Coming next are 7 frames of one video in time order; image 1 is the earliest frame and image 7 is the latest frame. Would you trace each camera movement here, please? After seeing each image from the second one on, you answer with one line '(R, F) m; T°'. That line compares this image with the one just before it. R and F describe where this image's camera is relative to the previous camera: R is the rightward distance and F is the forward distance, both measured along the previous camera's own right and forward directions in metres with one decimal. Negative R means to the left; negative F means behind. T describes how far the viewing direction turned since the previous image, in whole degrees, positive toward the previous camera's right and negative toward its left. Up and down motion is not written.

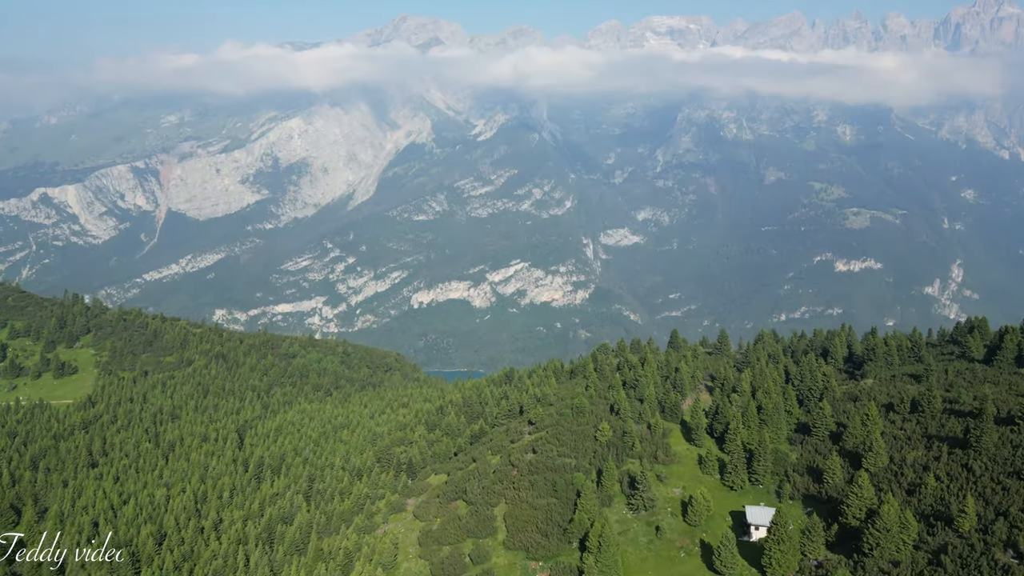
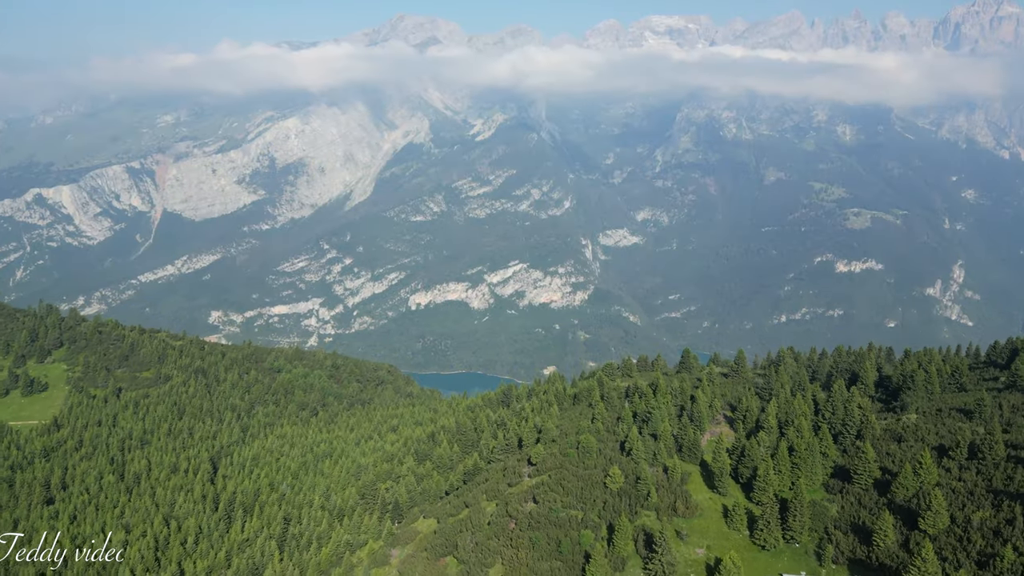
(0.0, +4.6) m; 0°
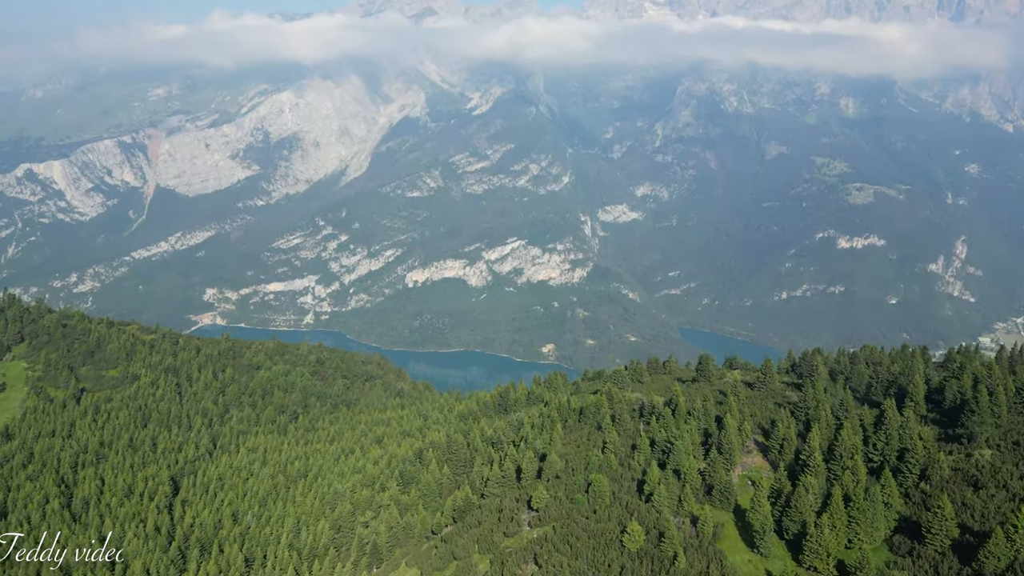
(+0.1, +6.1) m; 0°
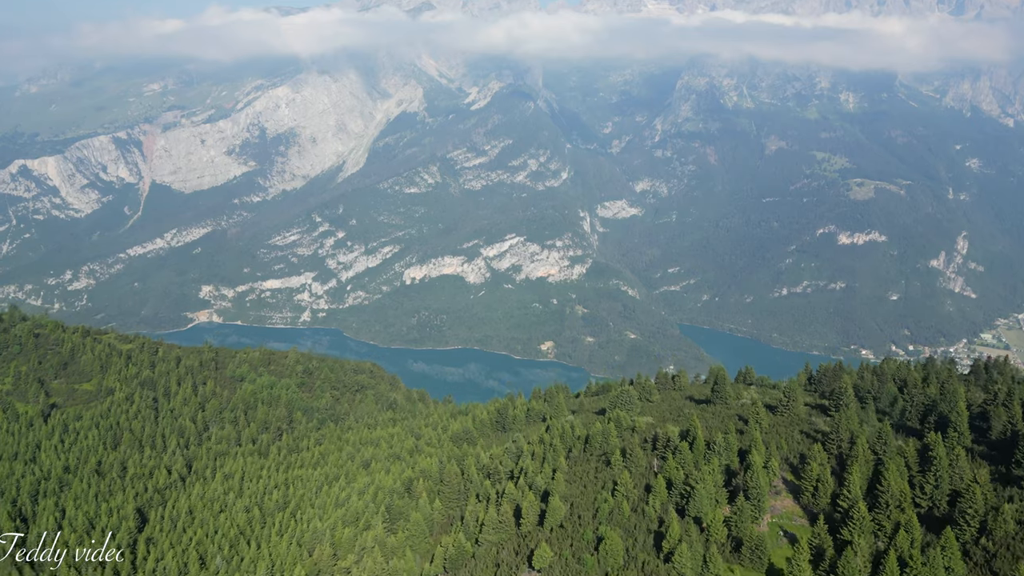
(0.0, +4.0) m; 0°
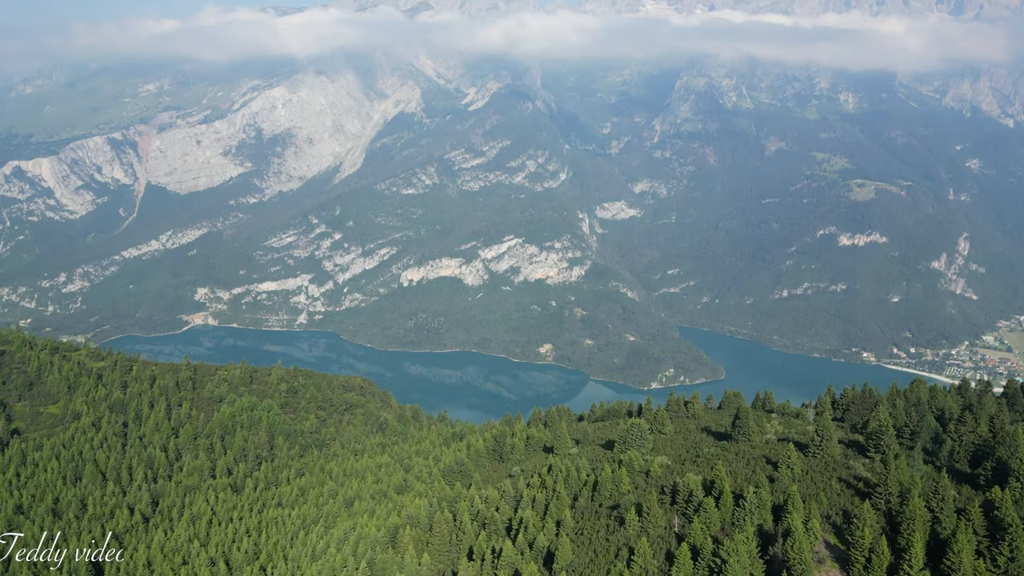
(0.0, +4.5) m; 0°
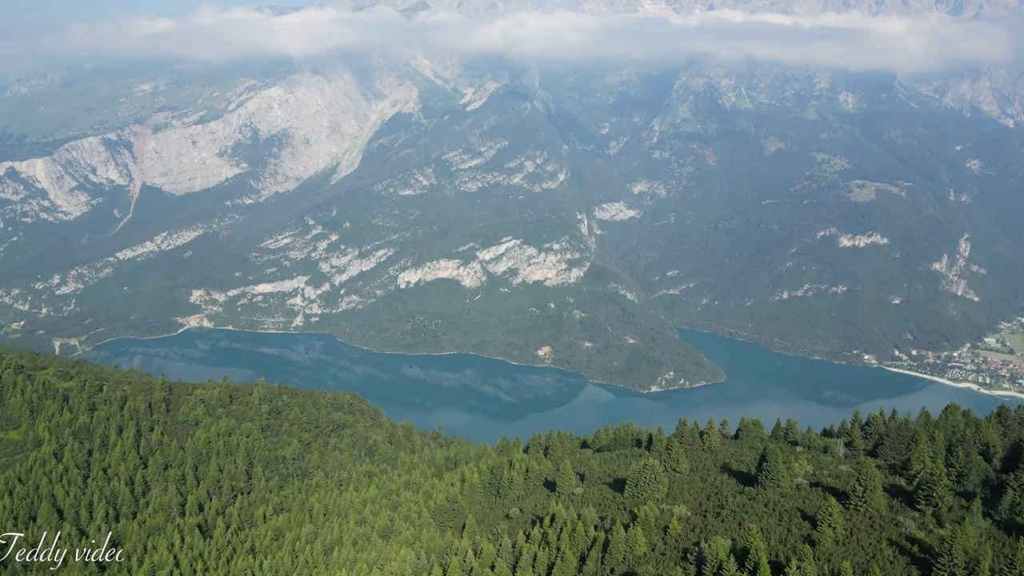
(0.0, +4.5) m; 0°
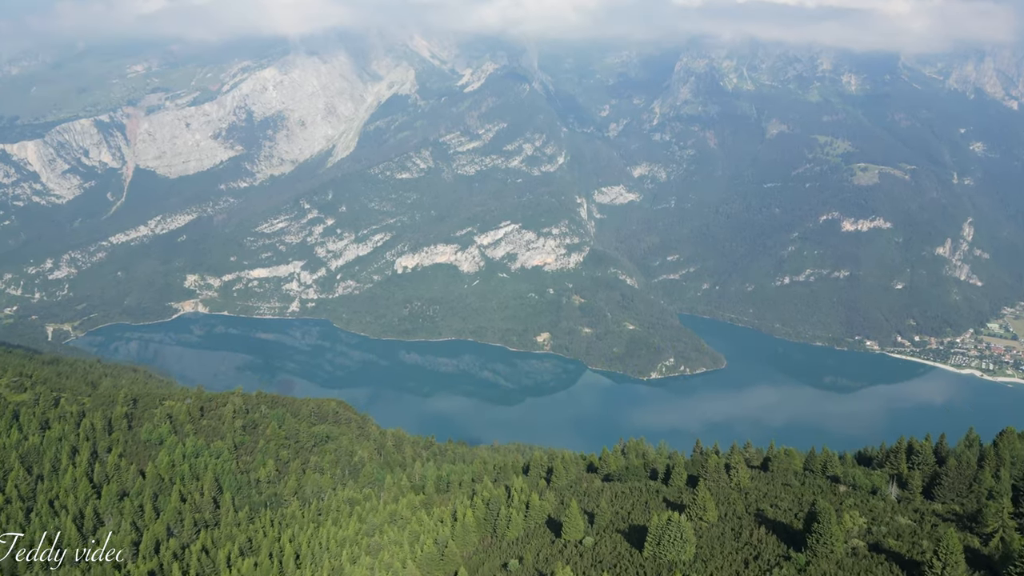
(0.0, +6.0) m; 0°
